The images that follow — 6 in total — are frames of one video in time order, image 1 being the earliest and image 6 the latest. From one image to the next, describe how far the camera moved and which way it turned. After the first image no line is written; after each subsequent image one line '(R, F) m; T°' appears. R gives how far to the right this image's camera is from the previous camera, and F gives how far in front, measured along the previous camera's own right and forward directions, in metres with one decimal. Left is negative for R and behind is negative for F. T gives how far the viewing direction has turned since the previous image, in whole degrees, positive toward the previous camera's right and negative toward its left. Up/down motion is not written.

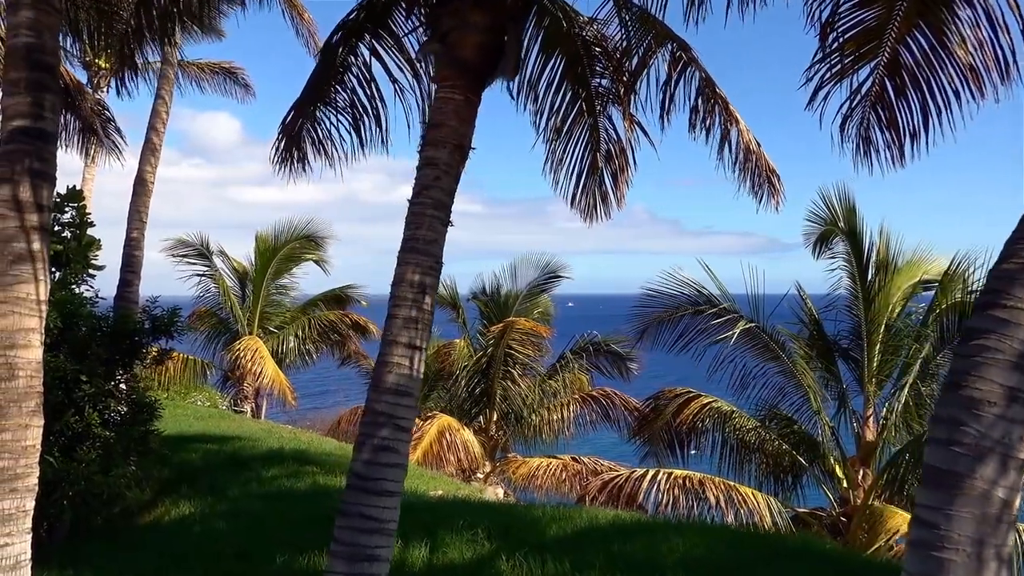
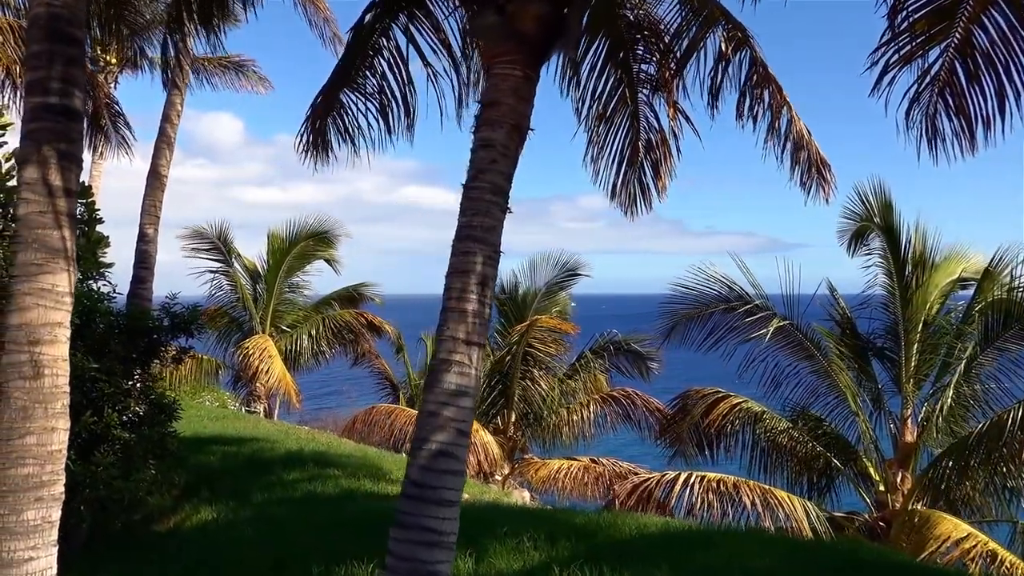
(-0.3, +0.3) m; 0°
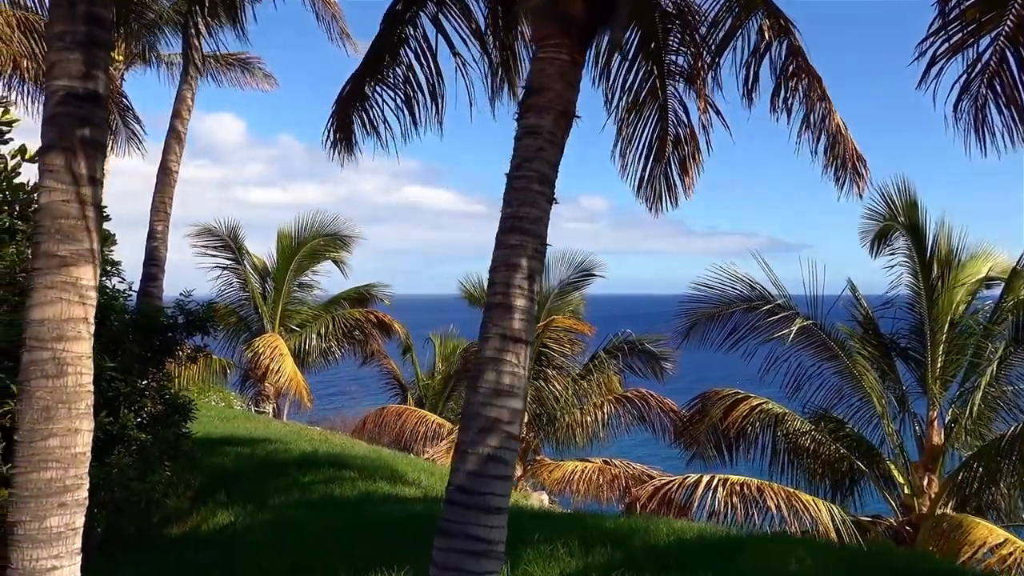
(-0.2, +0.2) m; 0°
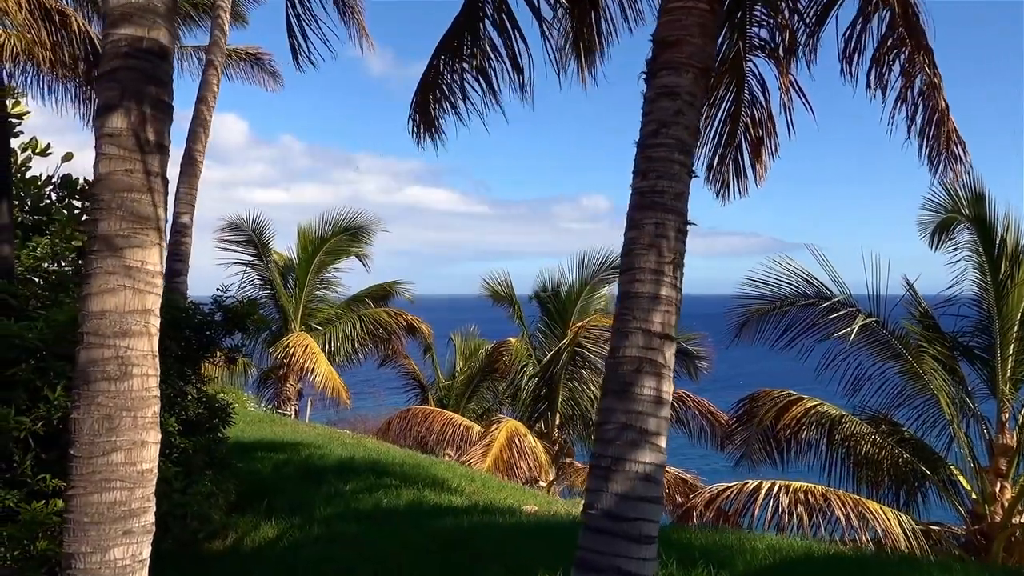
(-0.5, +0.5) m; 0°
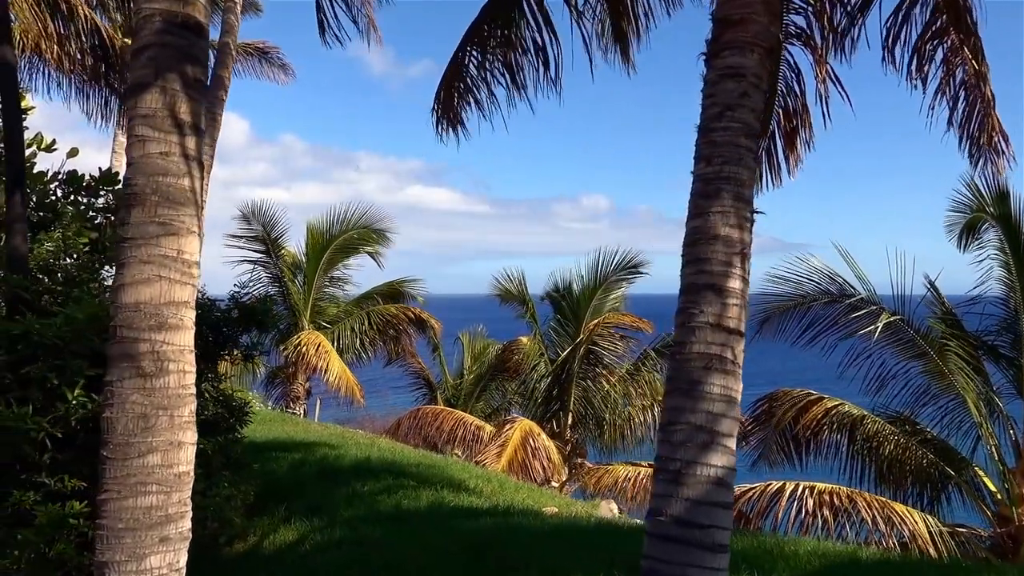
(-0.2, +0.2) m; 0°
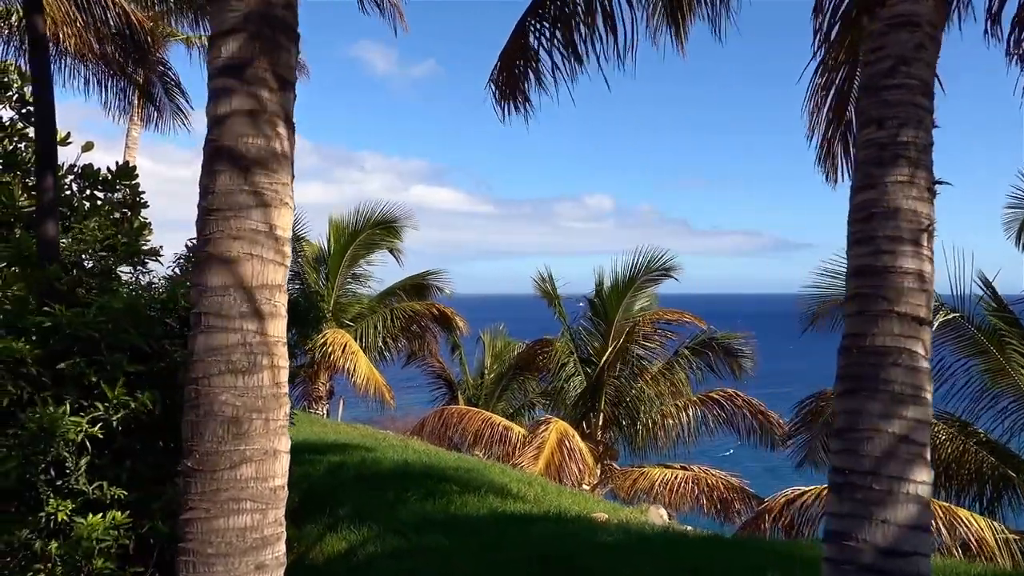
(-0.4, +0.4) m; 0°
